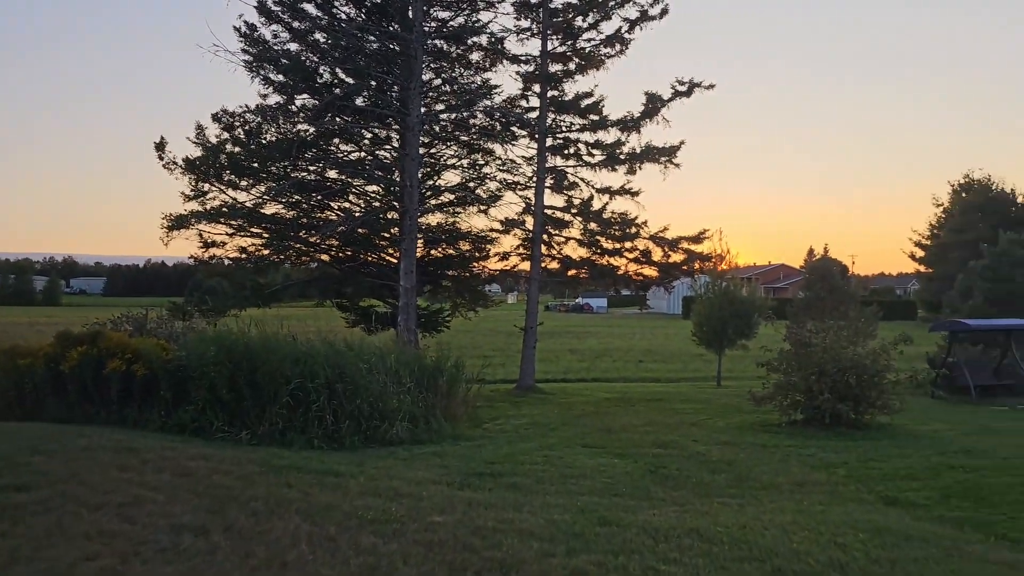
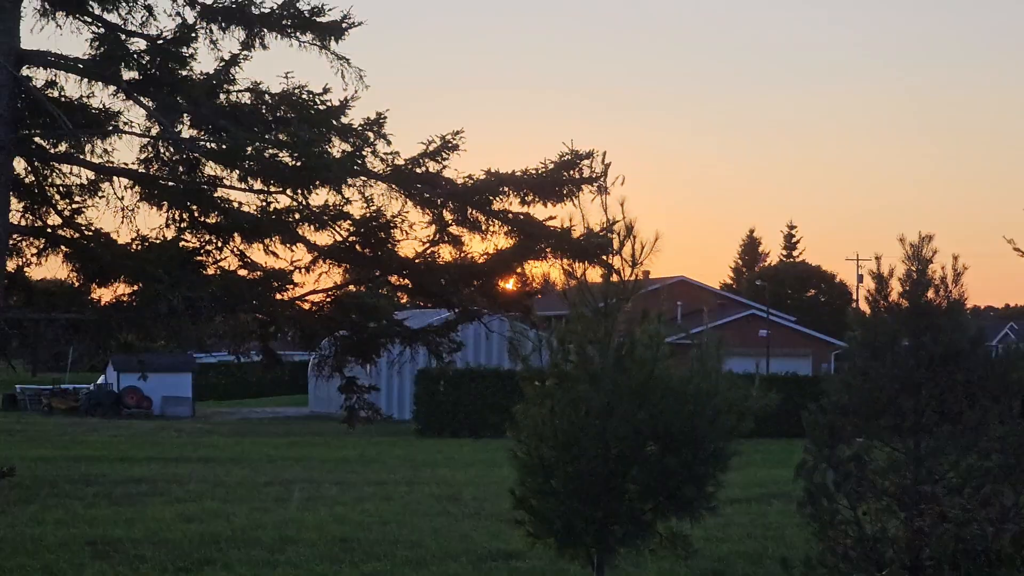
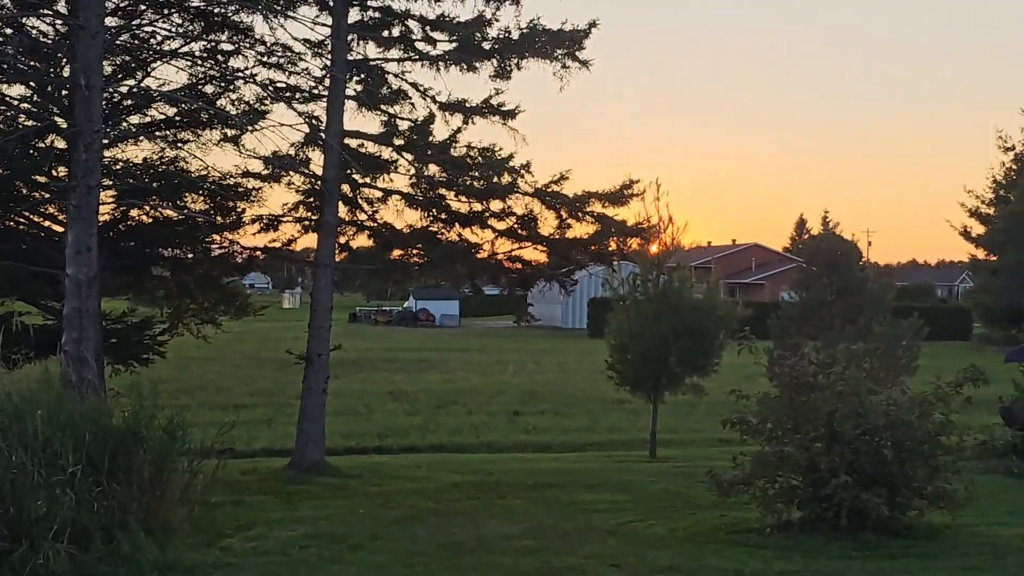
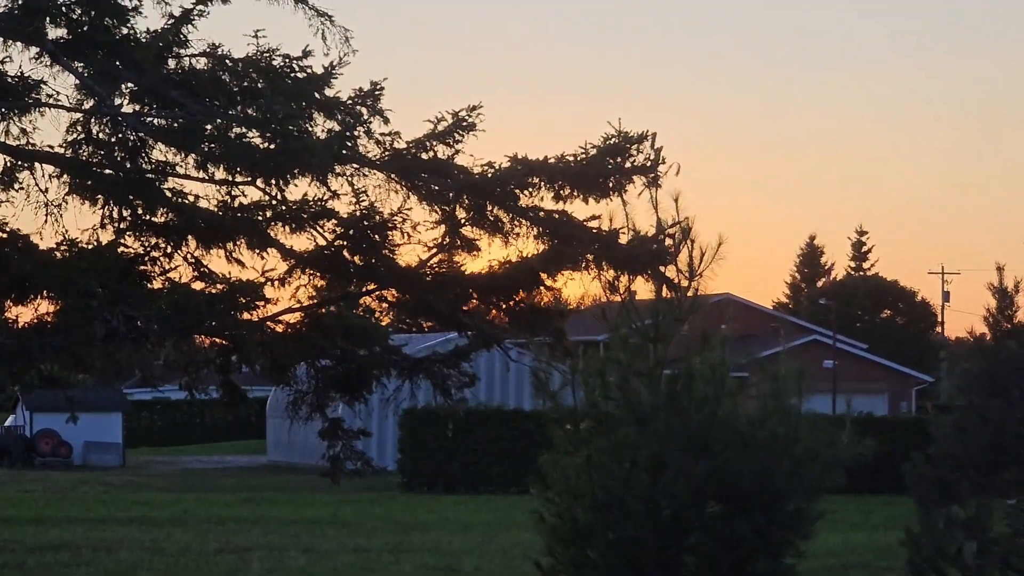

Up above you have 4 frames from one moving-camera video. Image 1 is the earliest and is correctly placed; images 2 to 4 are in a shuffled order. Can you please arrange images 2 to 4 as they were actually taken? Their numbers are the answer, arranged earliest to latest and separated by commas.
3, 2, 4
